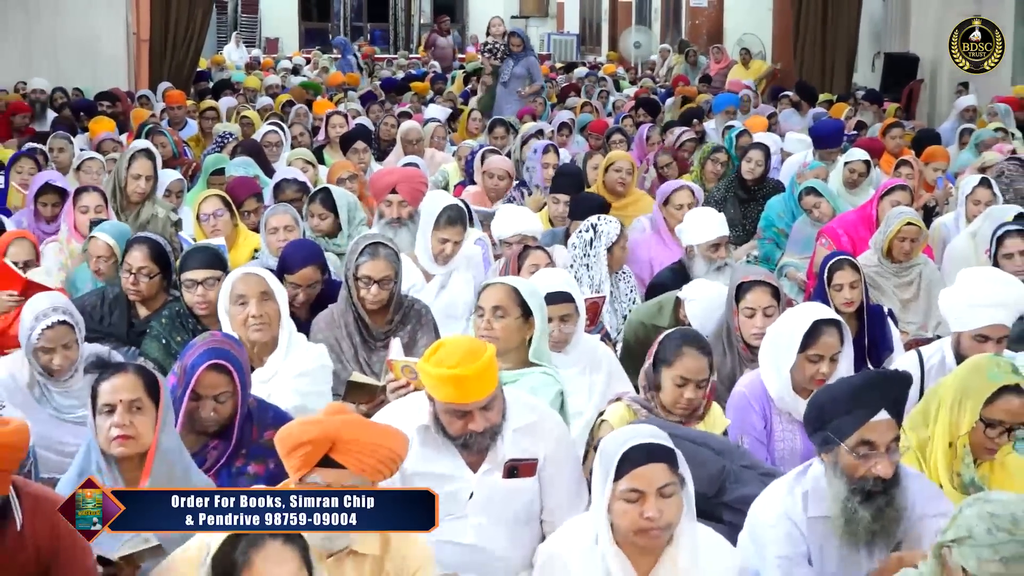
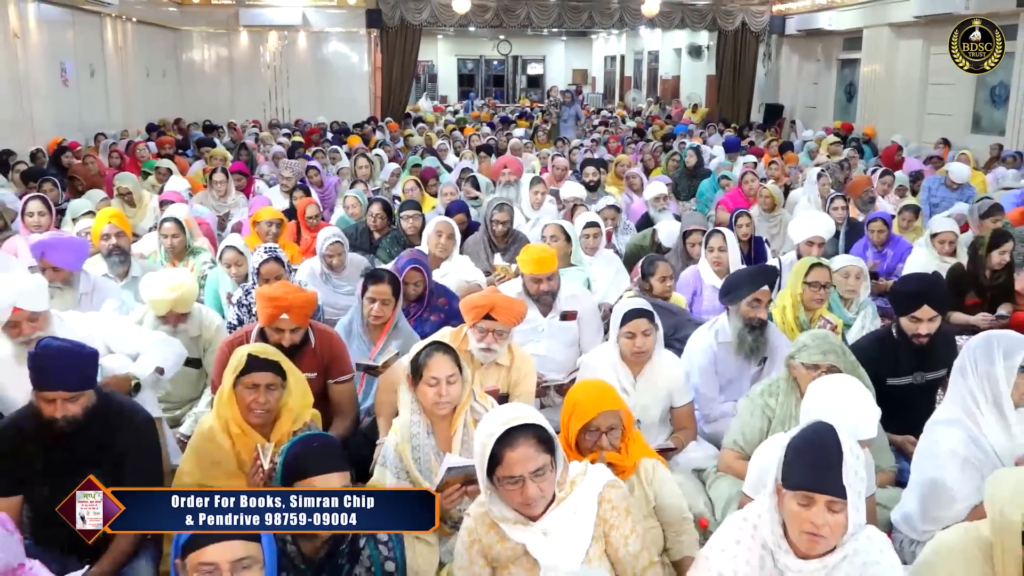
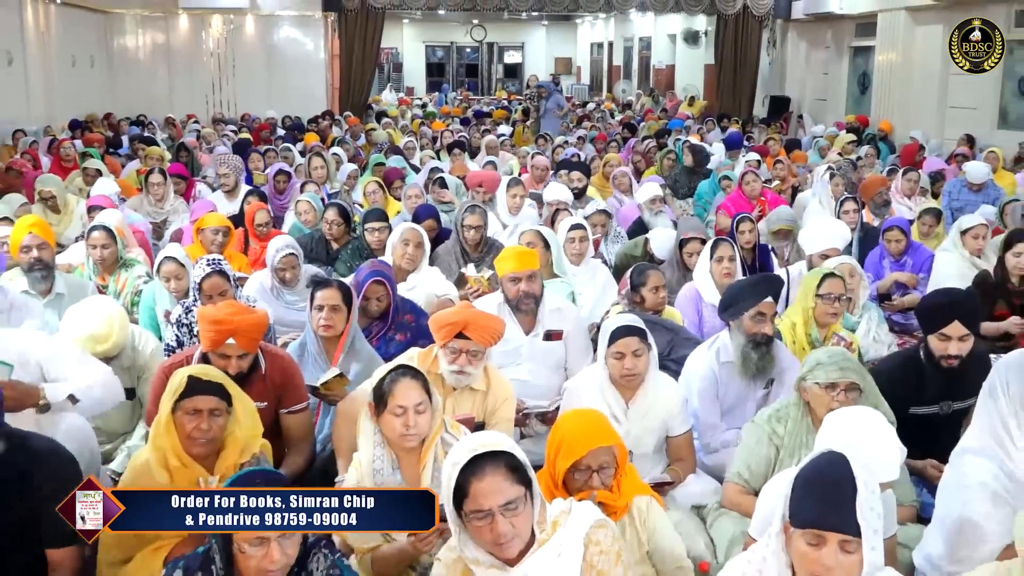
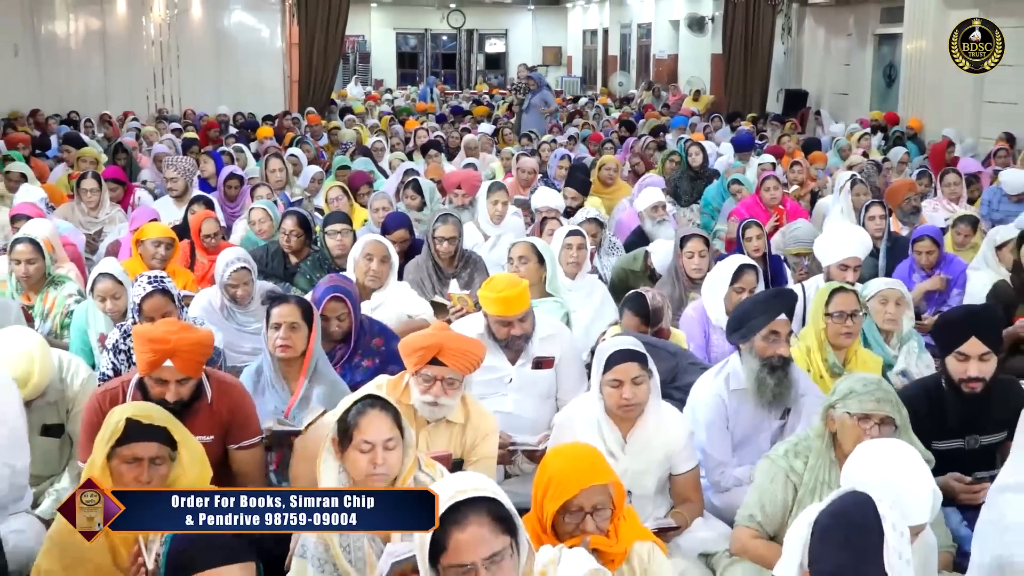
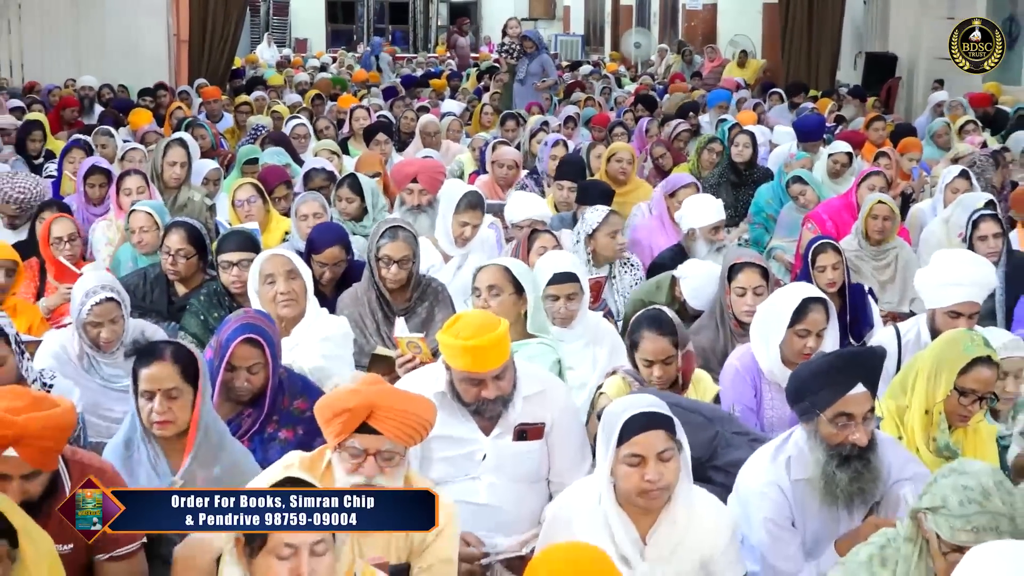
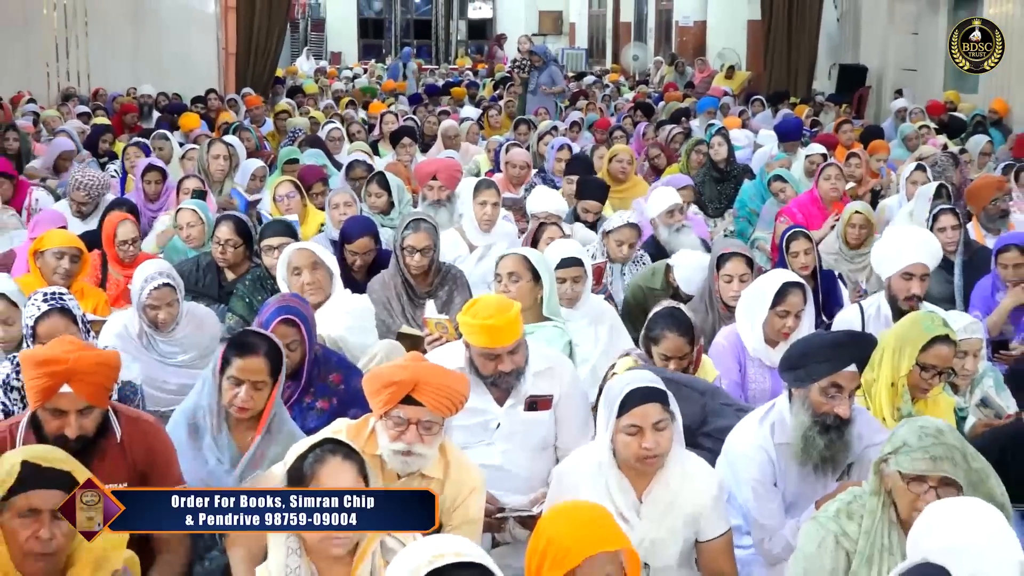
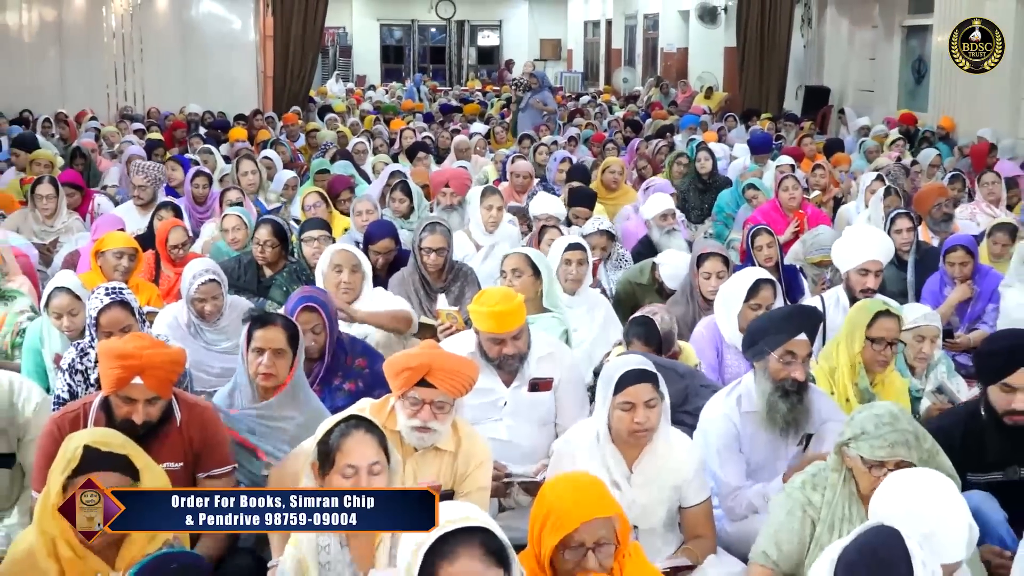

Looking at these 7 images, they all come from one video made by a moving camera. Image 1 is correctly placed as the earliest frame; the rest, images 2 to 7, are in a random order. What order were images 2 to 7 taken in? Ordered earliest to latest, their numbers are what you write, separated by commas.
5, 6, 7, 4, 3, 2
